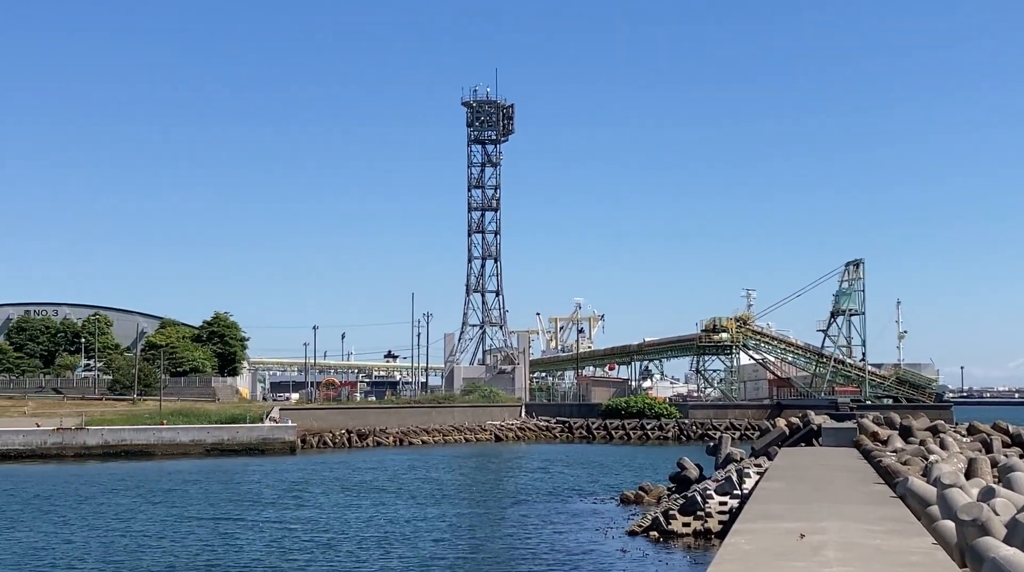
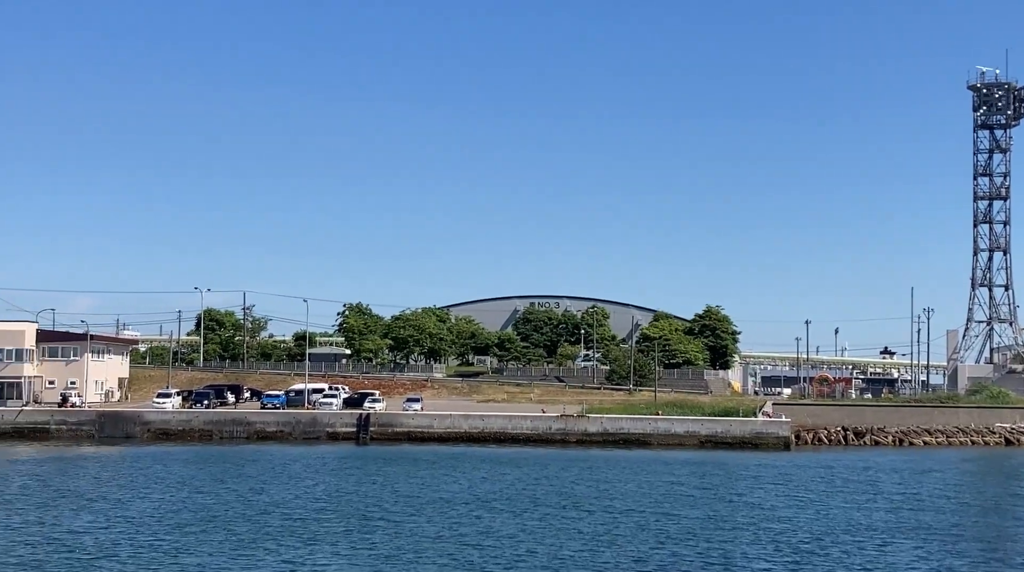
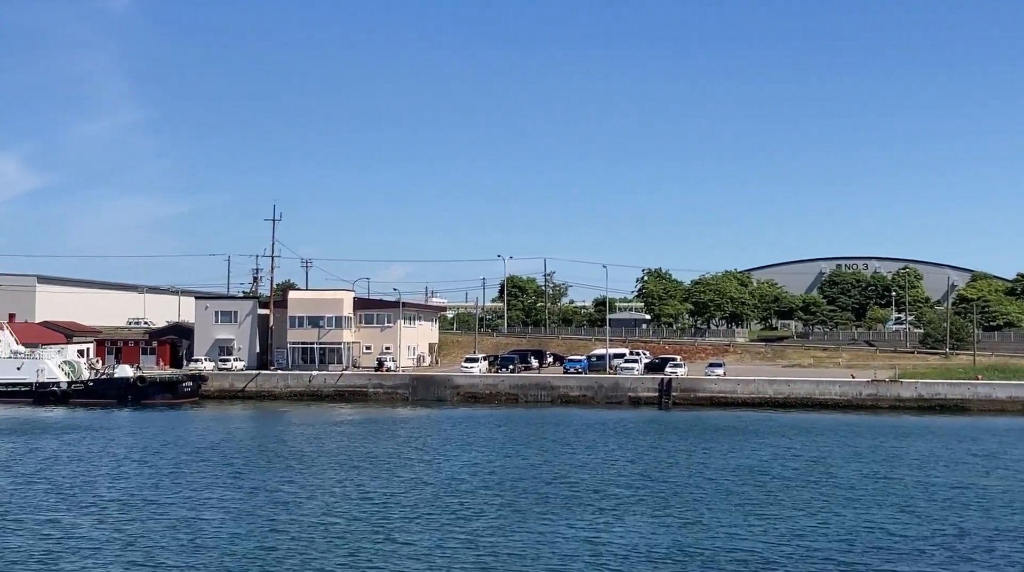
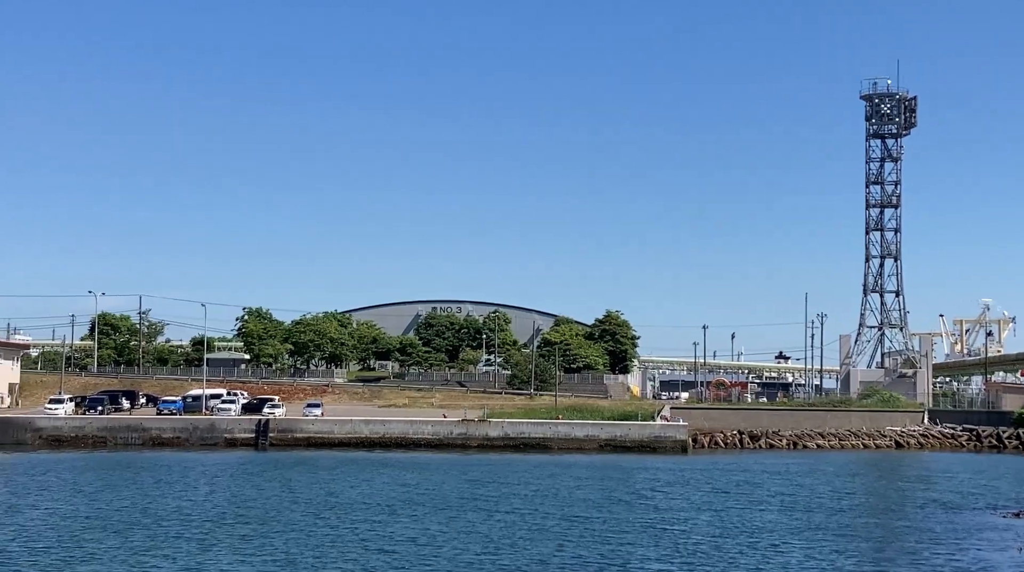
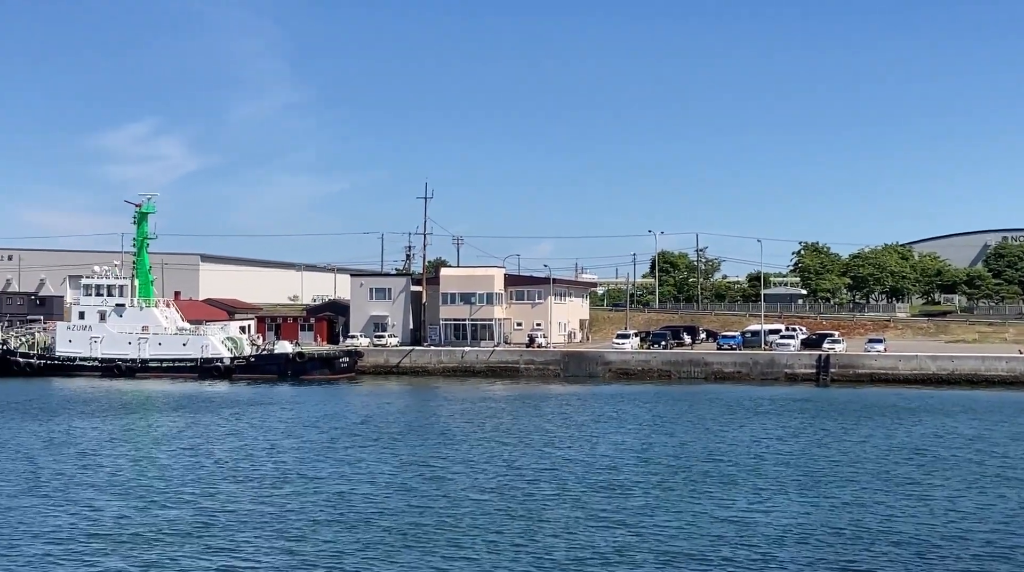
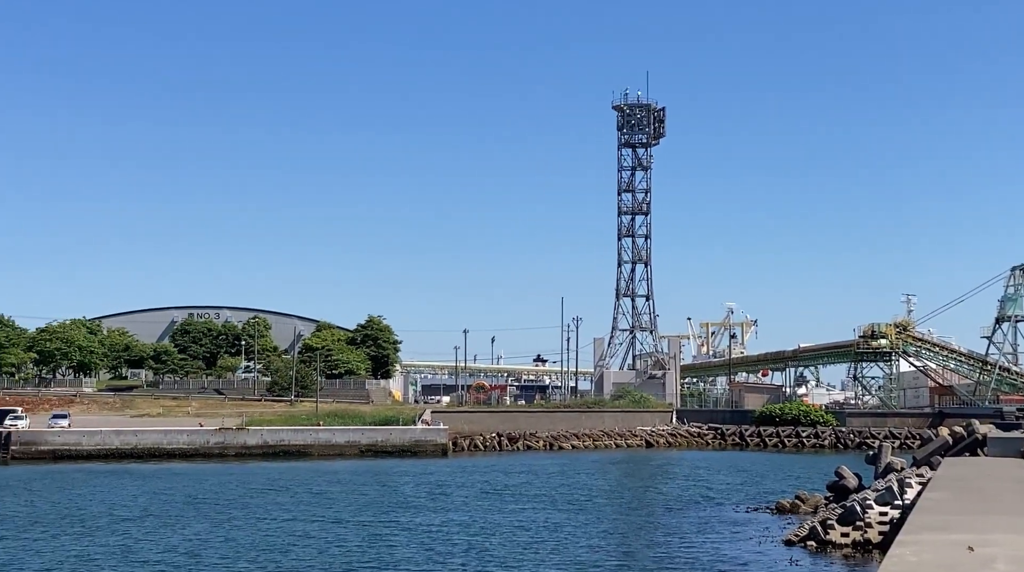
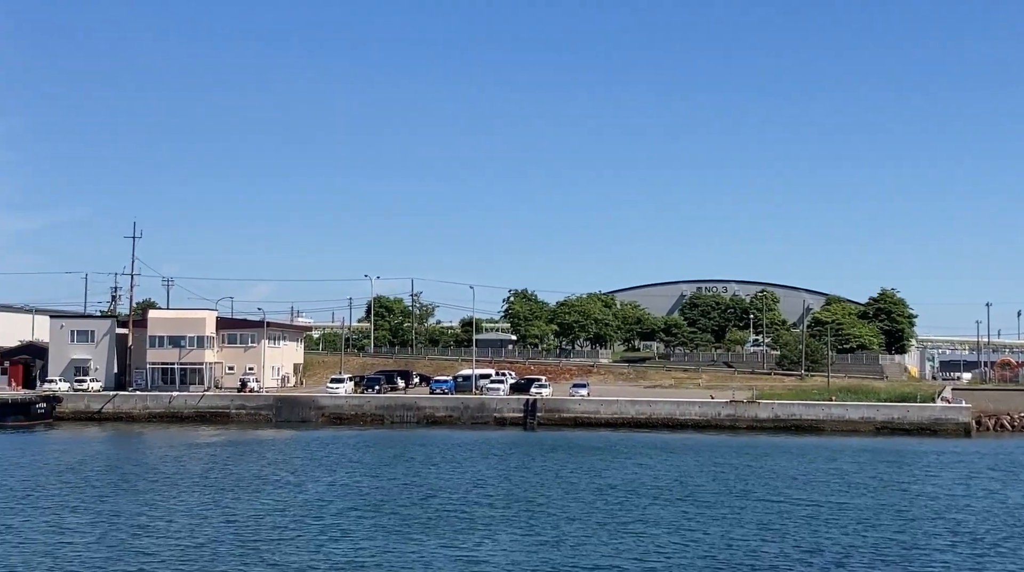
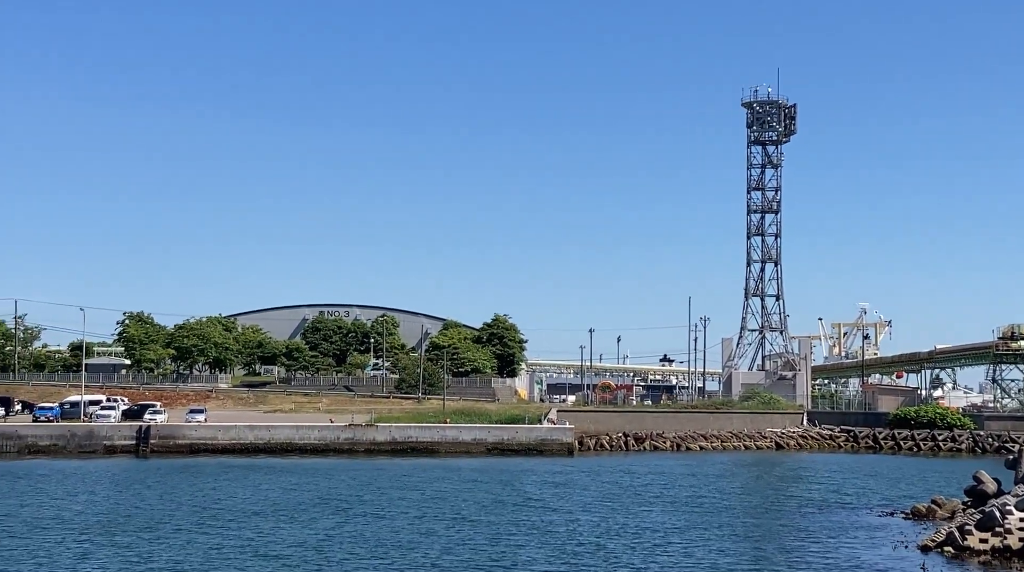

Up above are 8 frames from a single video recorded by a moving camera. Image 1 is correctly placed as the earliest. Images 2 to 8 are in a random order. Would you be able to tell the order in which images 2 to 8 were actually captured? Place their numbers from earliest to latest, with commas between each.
6, 8, 4, 2, 7, 3, 5
